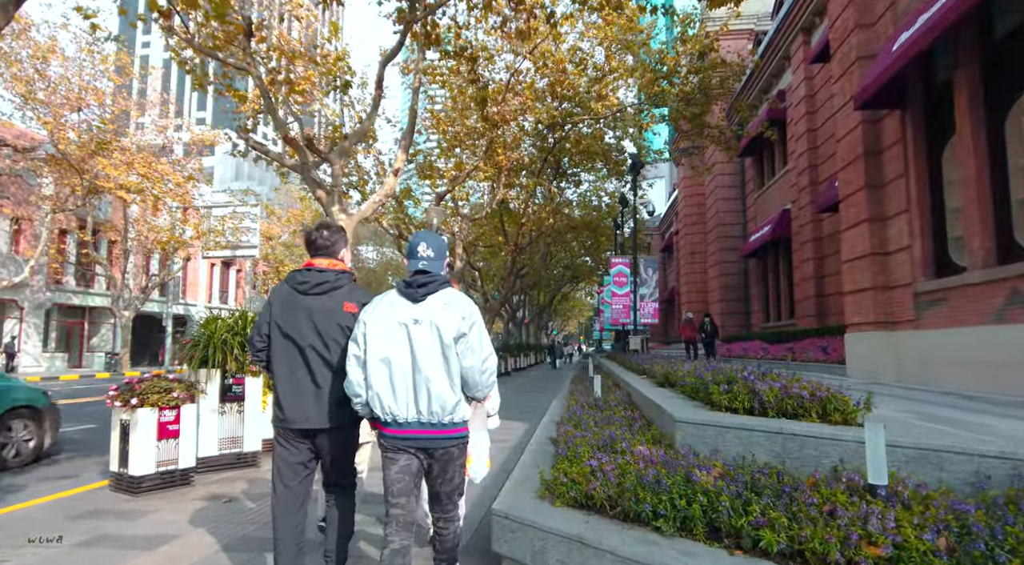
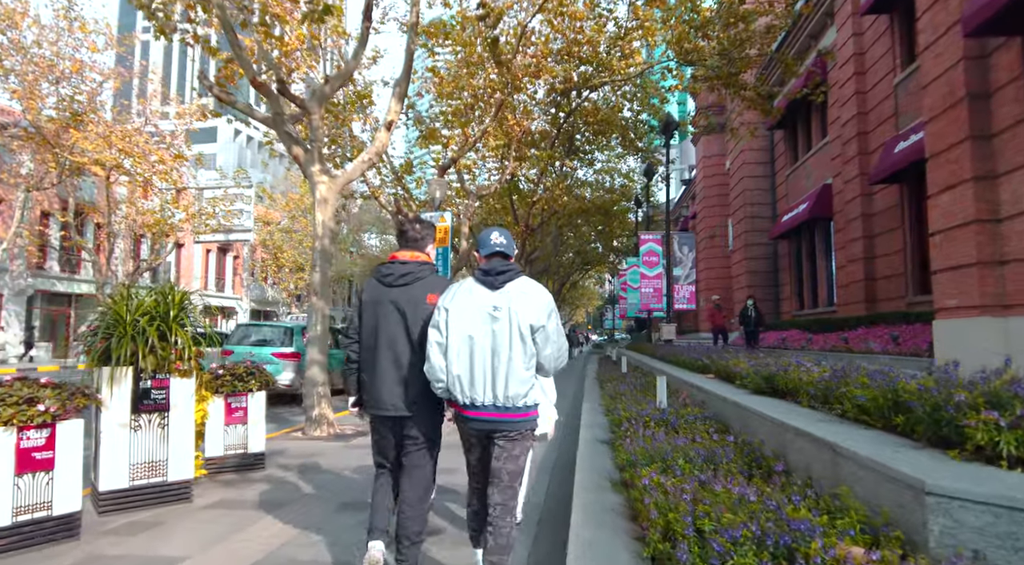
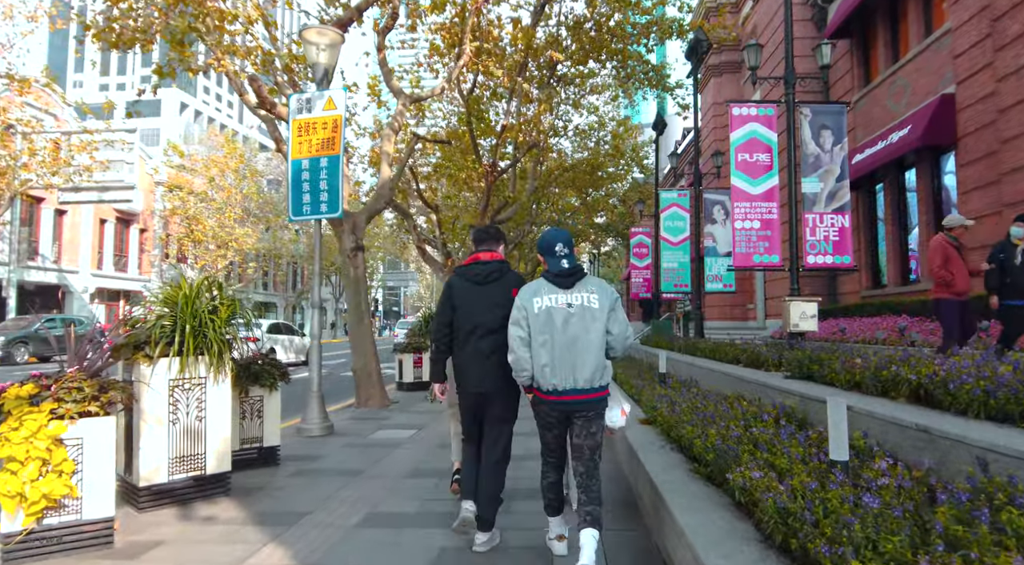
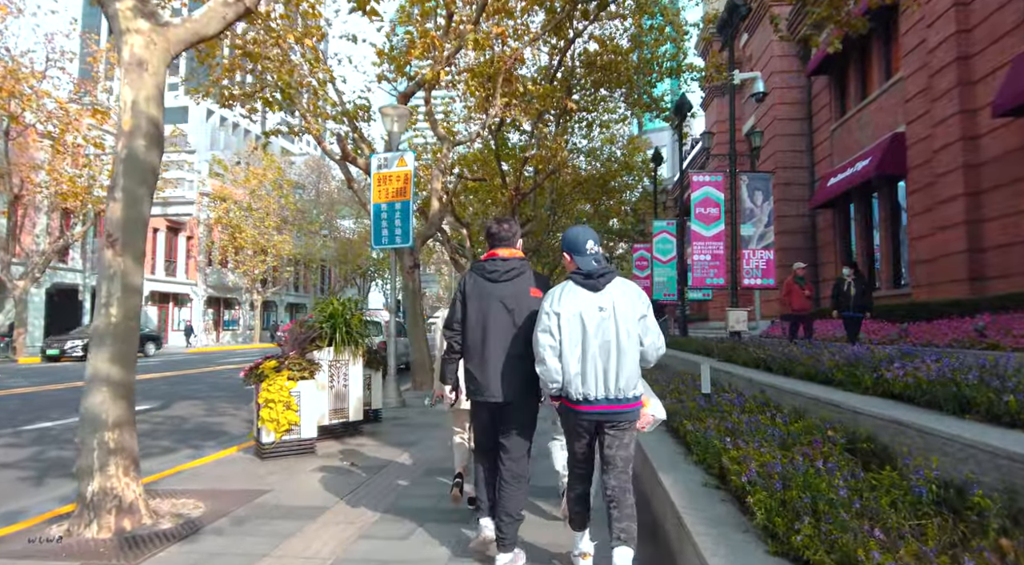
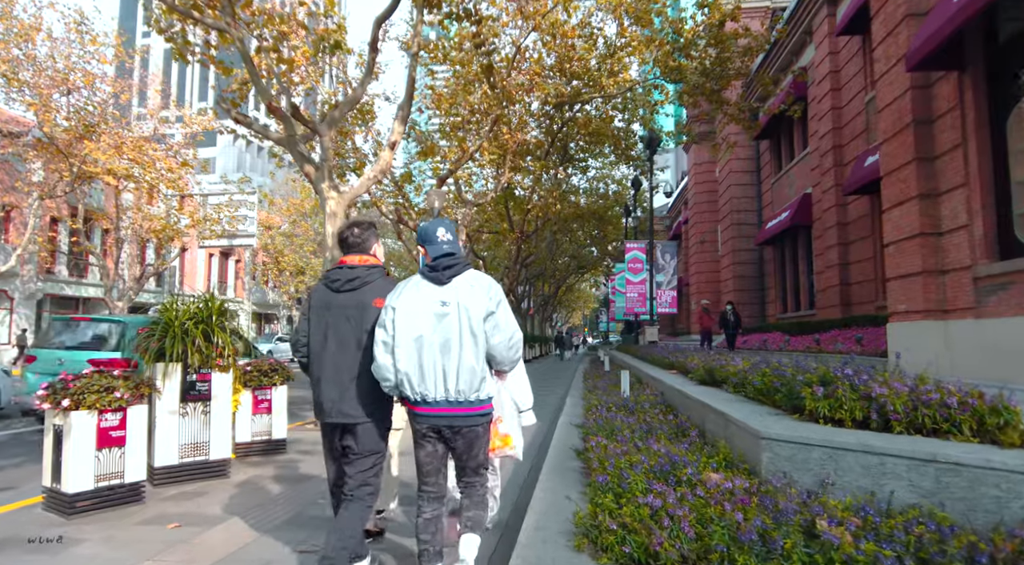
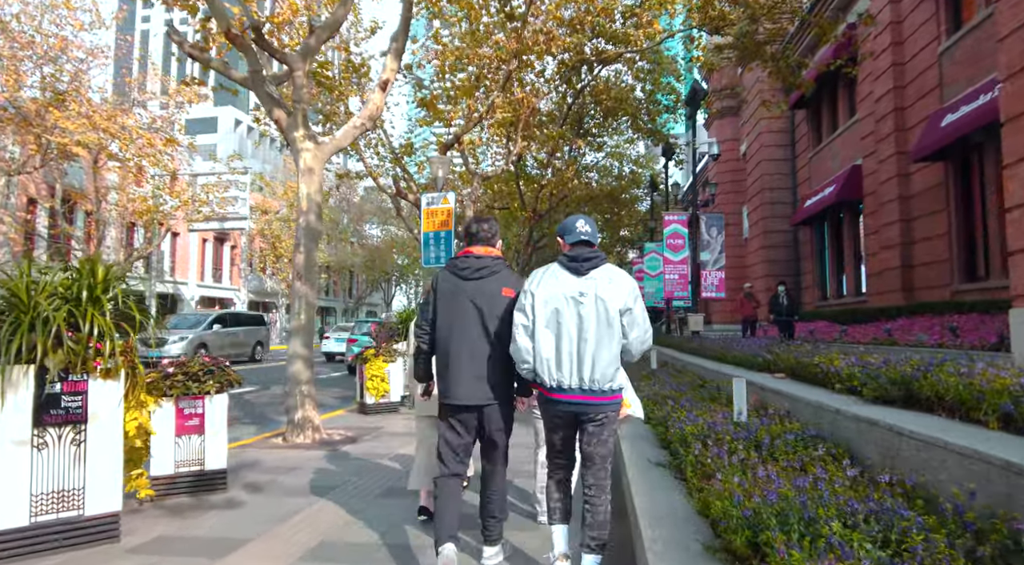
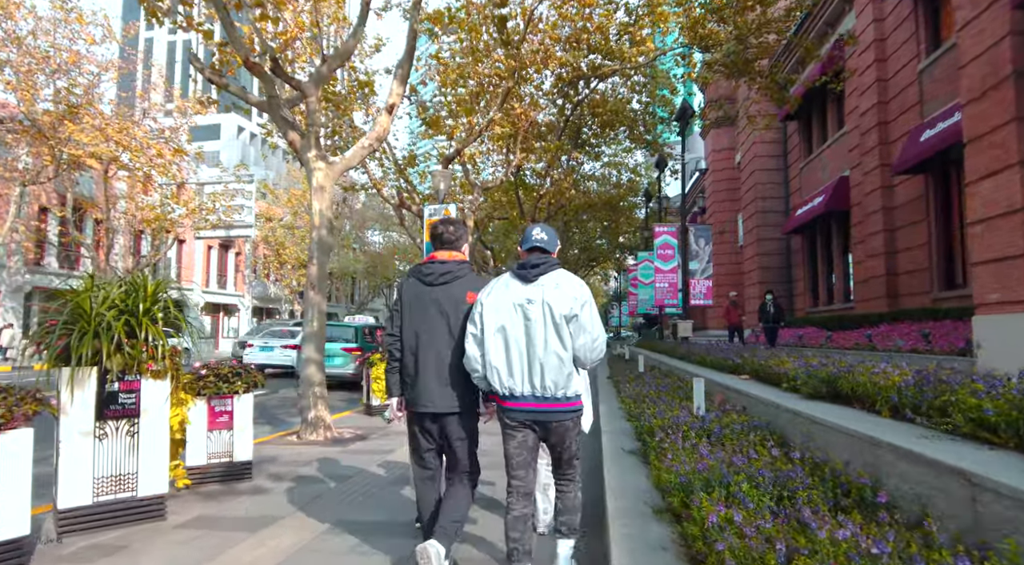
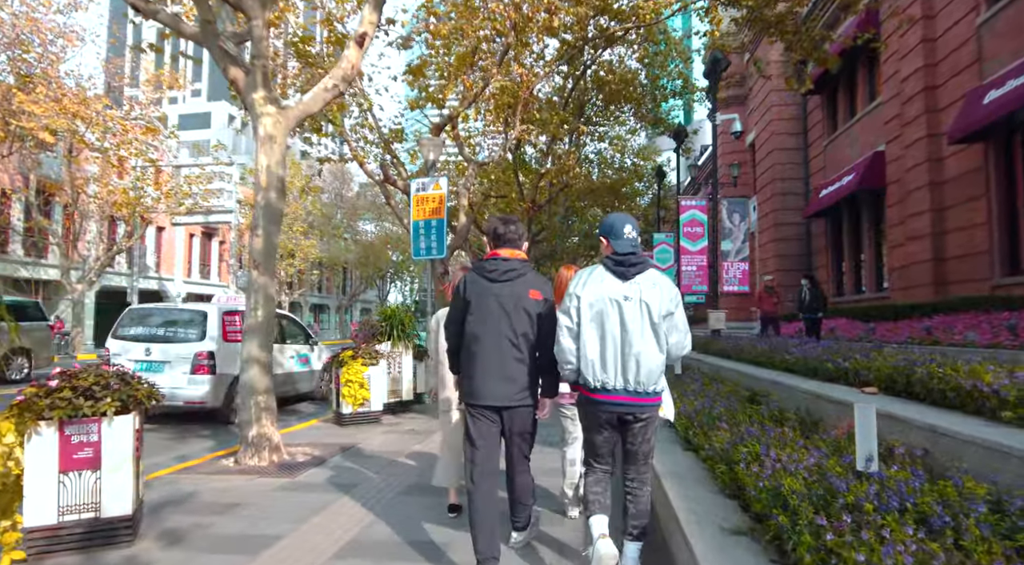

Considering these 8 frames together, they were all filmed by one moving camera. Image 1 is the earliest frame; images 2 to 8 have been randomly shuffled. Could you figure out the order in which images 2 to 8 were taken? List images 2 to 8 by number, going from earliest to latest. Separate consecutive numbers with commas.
5, 2, 7, 6, 8, 4, 3
